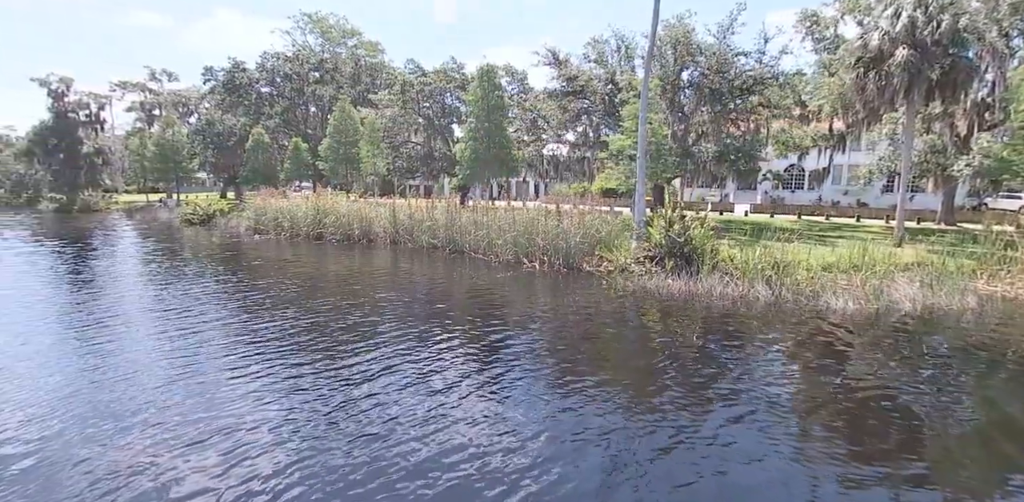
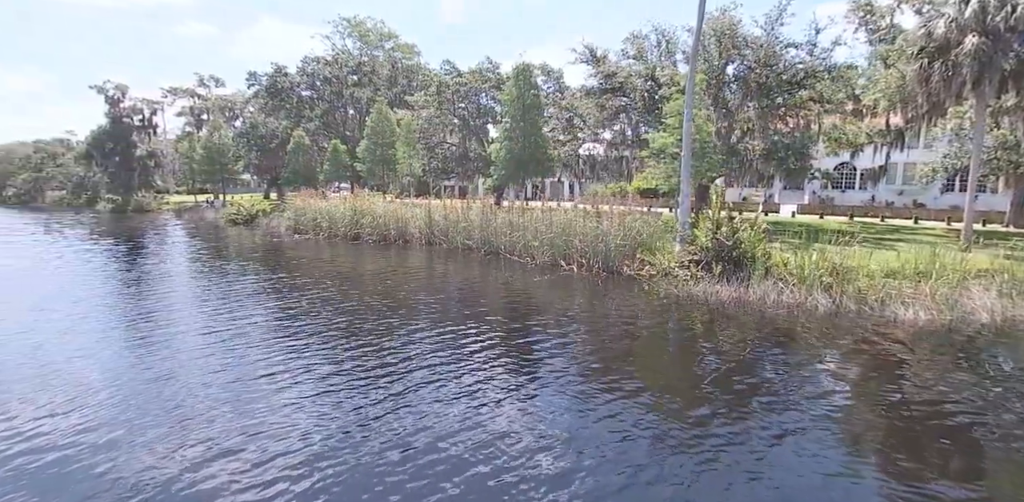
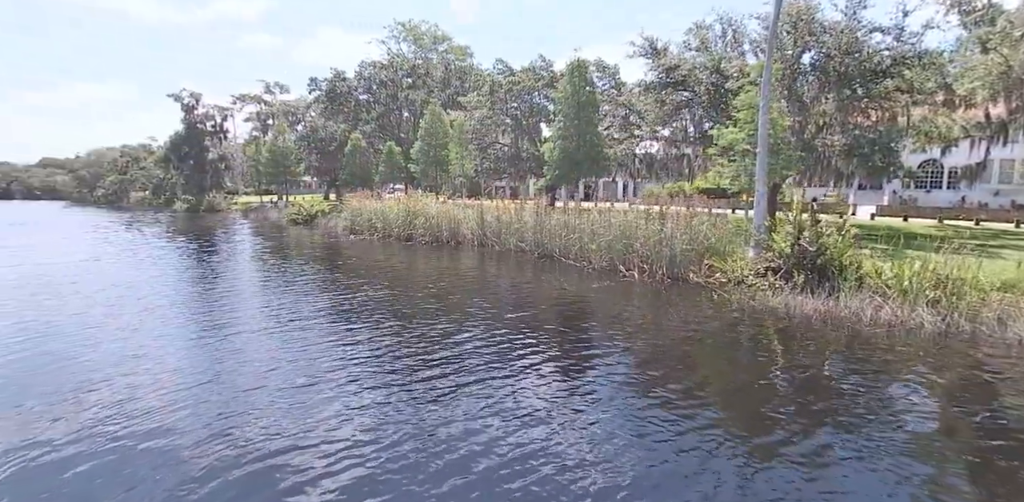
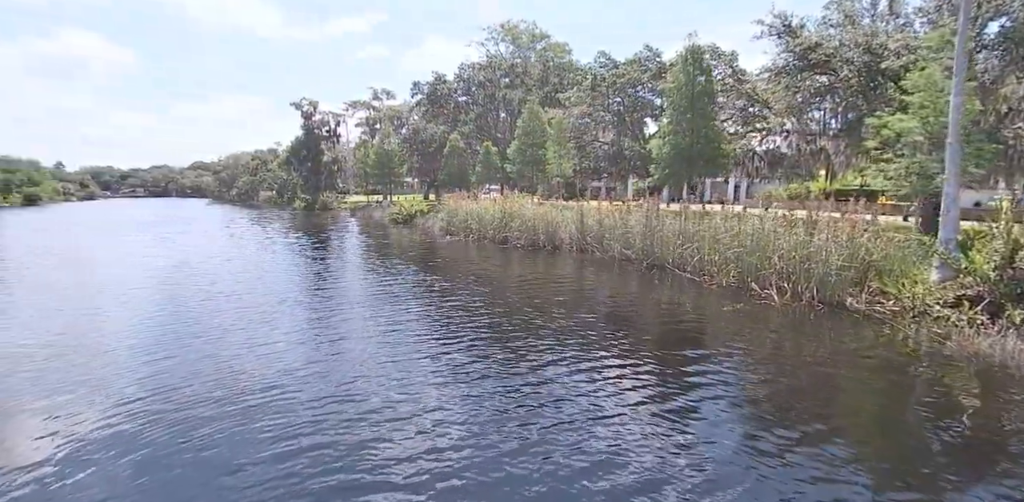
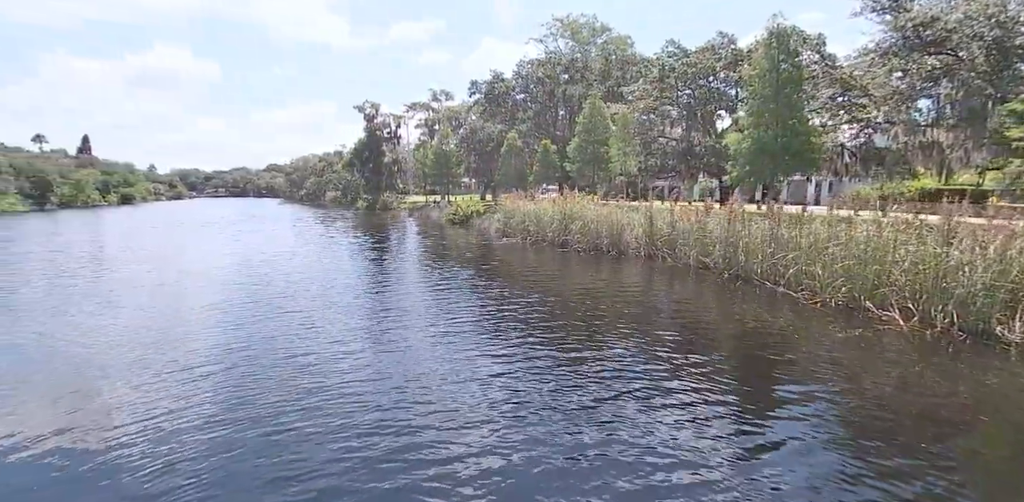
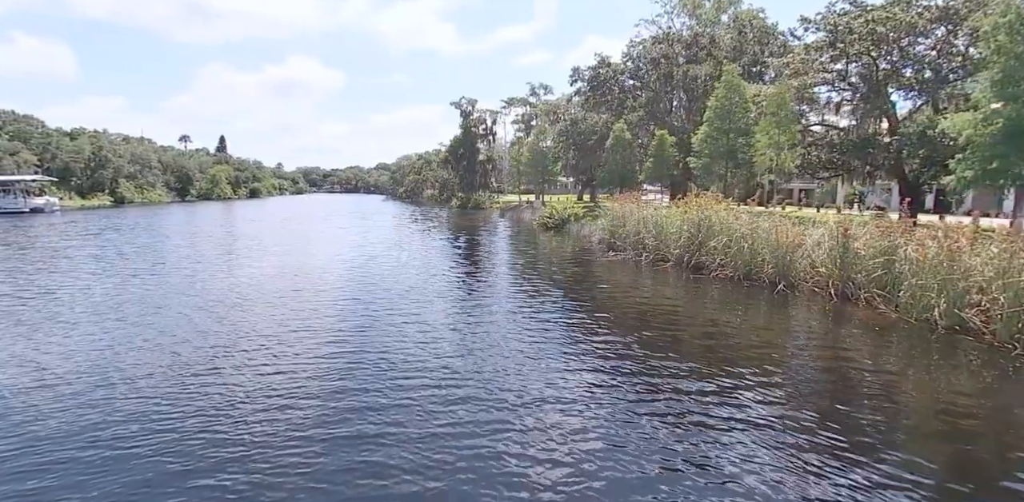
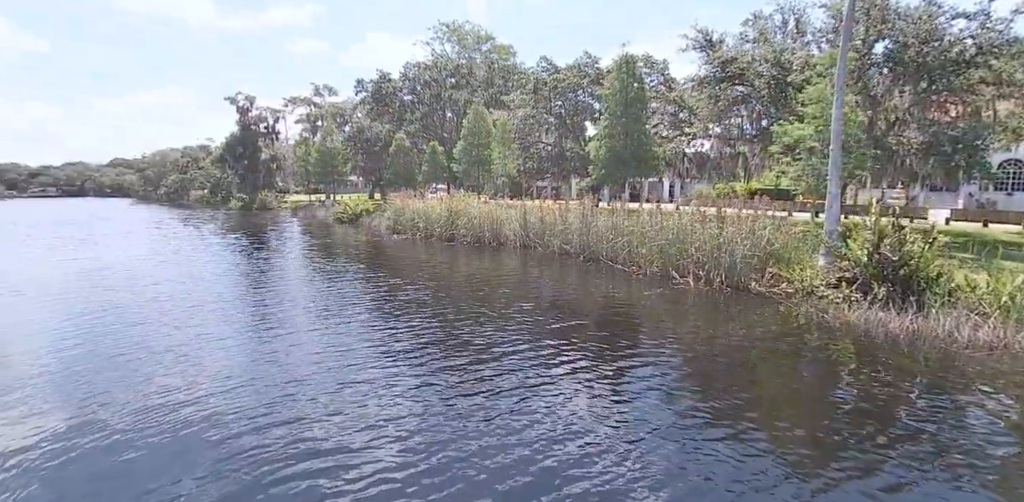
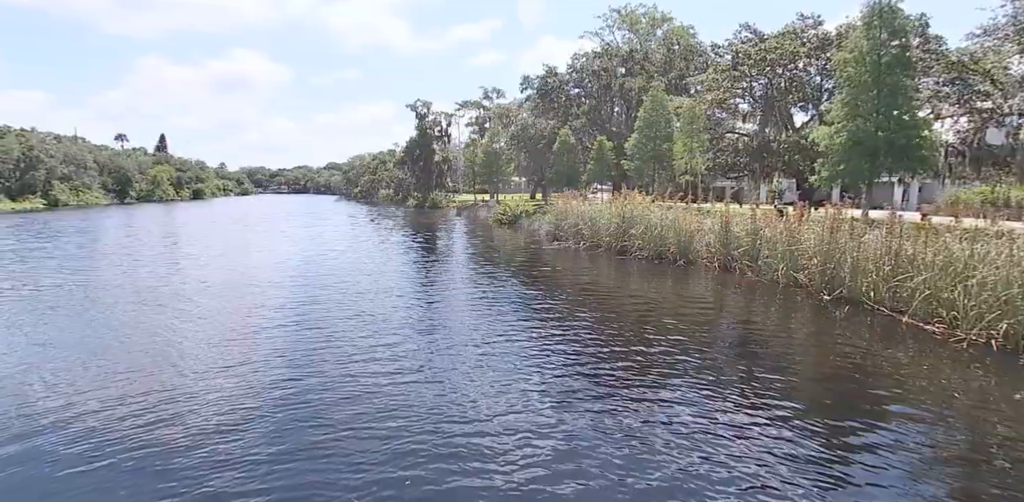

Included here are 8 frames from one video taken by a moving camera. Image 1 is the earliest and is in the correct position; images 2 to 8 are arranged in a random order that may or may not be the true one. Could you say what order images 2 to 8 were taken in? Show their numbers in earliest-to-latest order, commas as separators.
2, 3, 7, 4, 5, 8, 6
